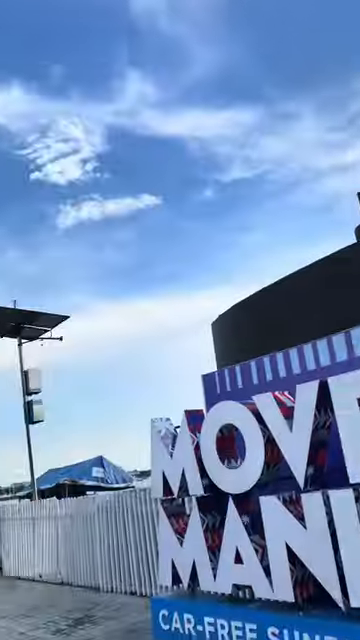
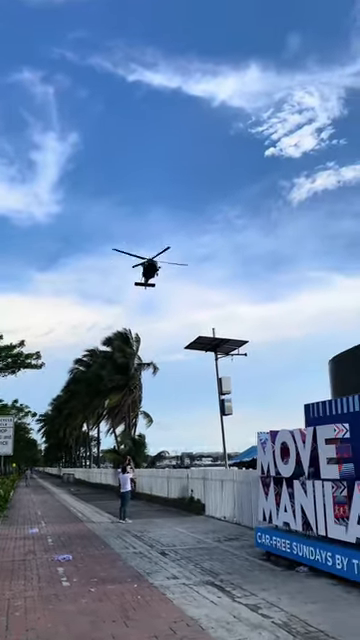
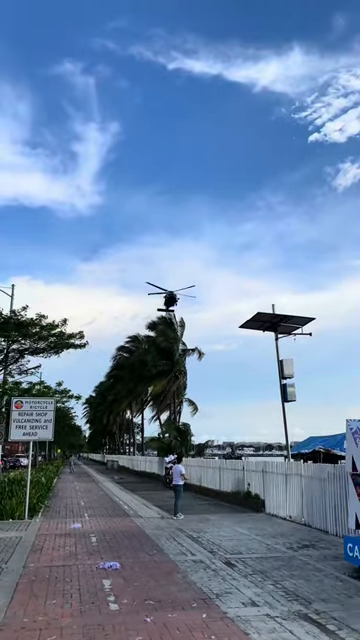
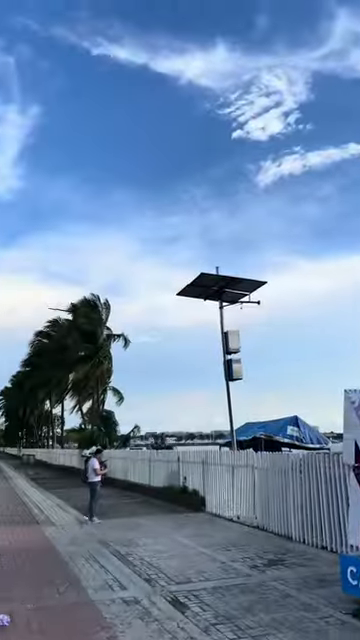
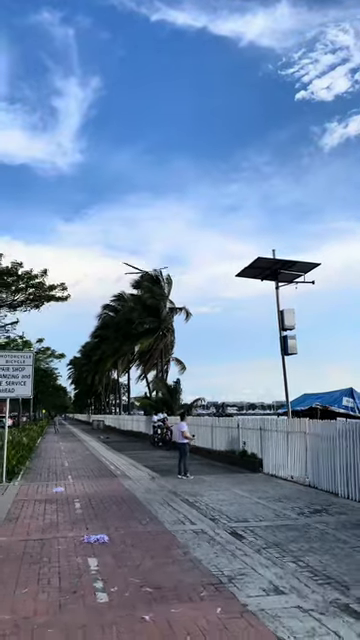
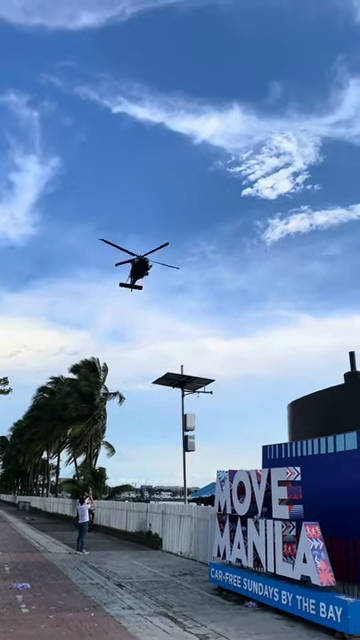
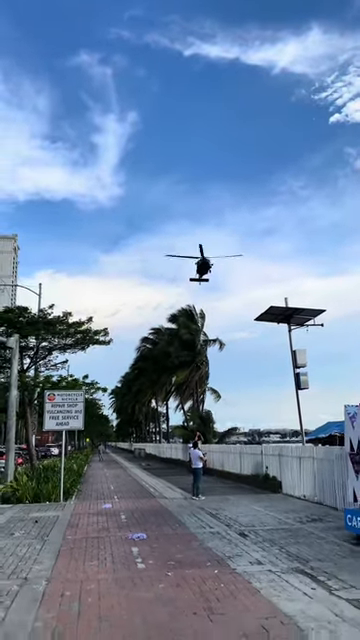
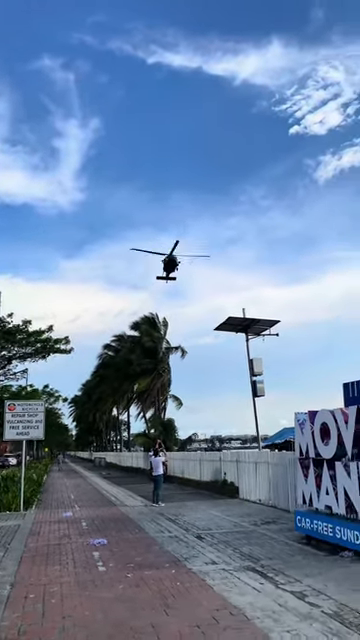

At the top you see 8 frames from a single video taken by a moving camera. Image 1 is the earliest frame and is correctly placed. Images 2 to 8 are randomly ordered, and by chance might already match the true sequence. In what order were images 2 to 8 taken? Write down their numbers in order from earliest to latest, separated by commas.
4, 5, 3, 7, 8, 2, 6
